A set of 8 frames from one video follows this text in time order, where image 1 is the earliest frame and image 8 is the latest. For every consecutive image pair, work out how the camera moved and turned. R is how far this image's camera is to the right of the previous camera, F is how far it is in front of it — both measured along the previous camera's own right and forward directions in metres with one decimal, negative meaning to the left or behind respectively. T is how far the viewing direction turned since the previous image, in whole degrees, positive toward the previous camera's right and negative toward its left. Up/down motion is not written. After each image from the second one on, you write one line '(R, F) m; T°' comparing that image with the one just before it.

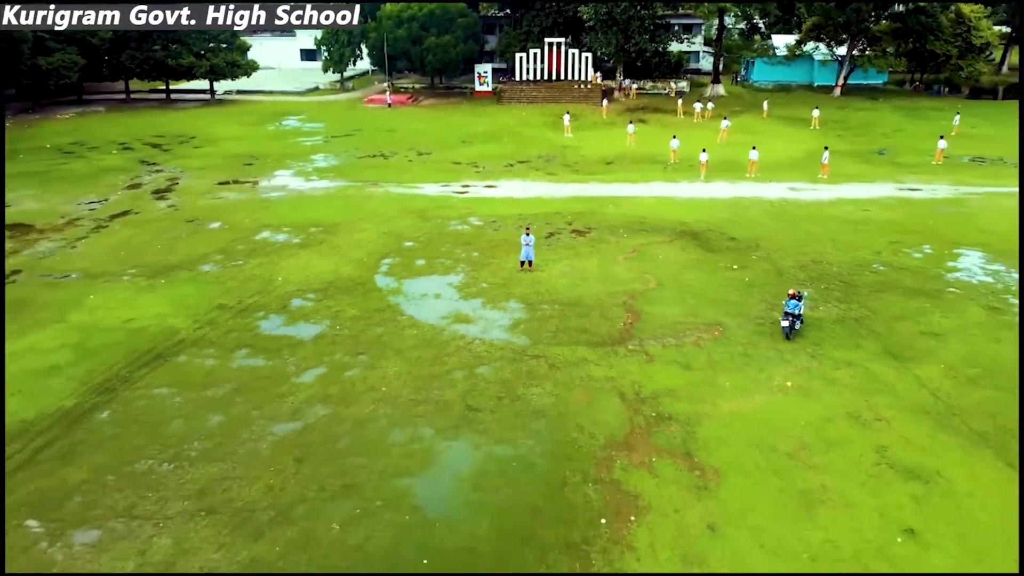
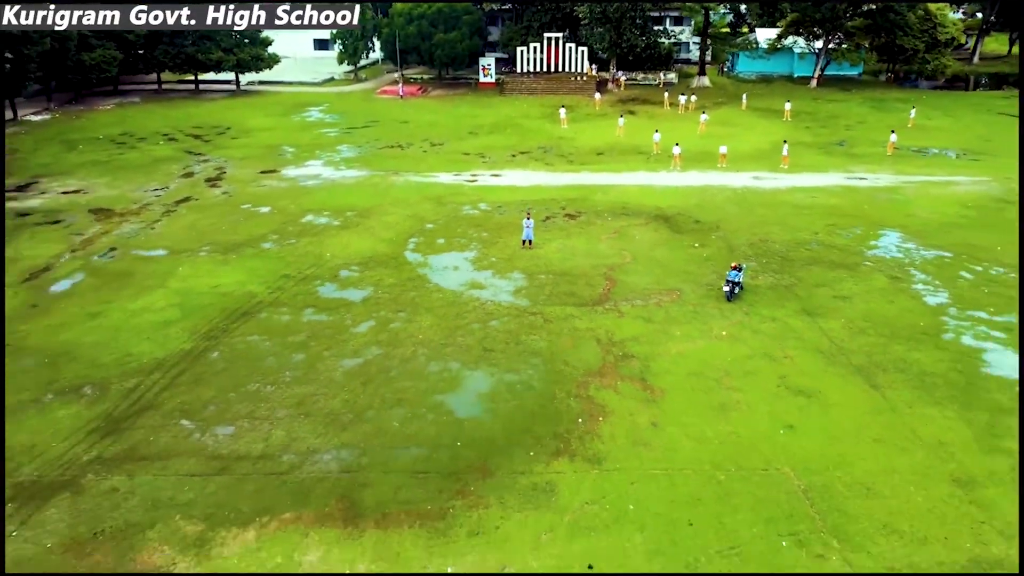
(-0.1, -2.7) m; 0°
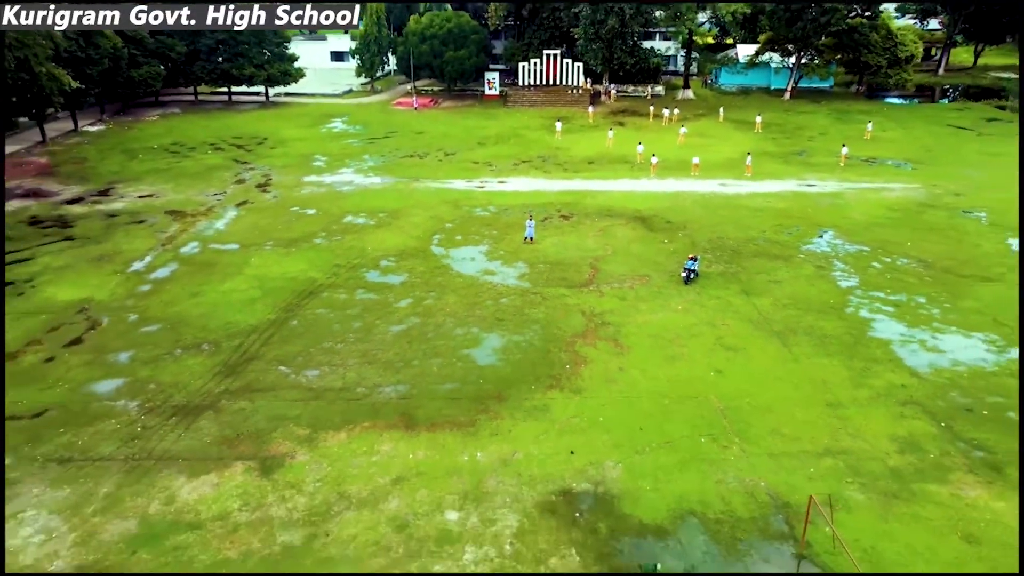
(-0.1, -3.4) m; 0°
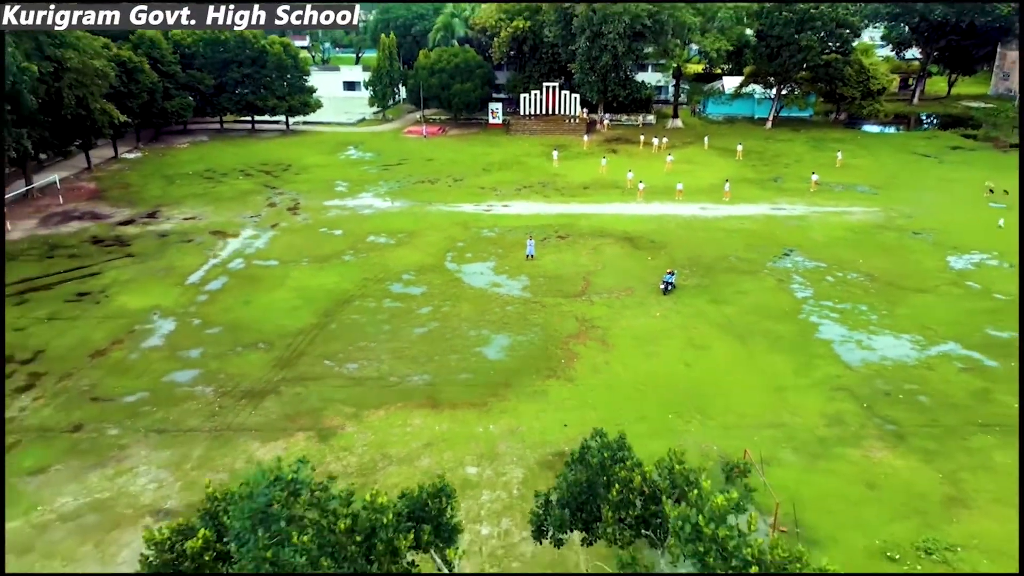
(-0.1, -2.6) m; 0°
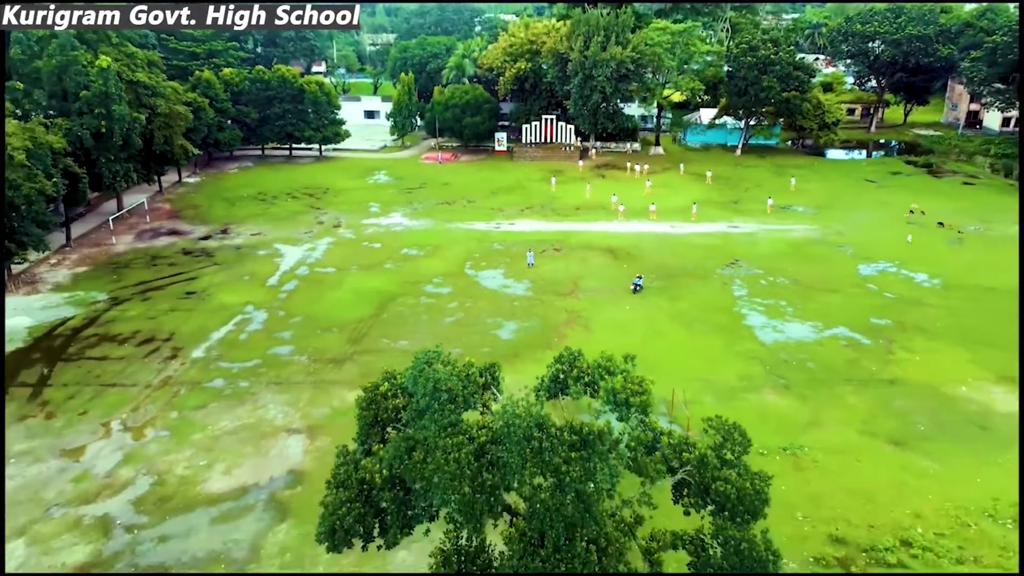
(-0.2, -5.7) m; 0°
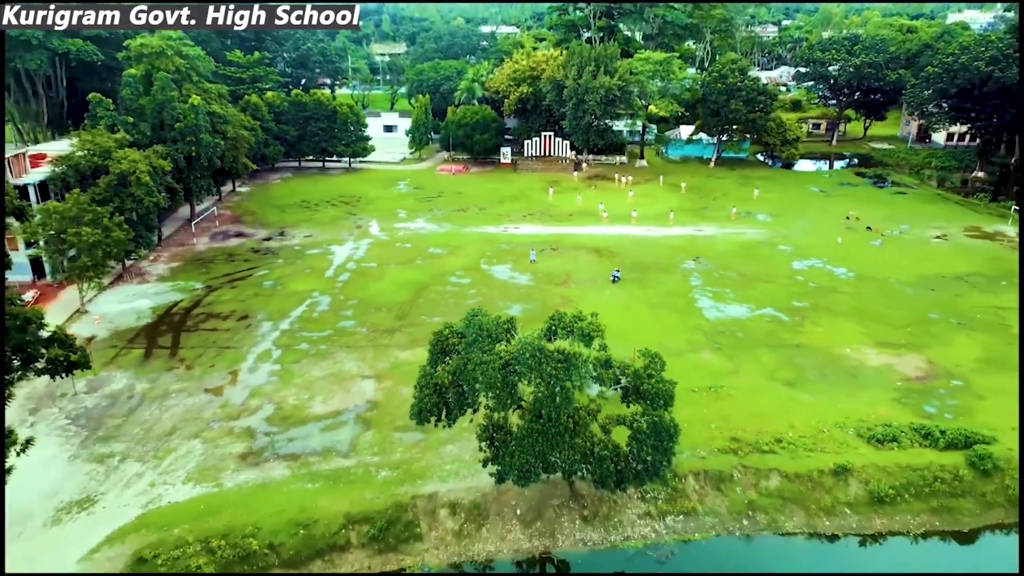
(-0.3, -6.7) m; 0°
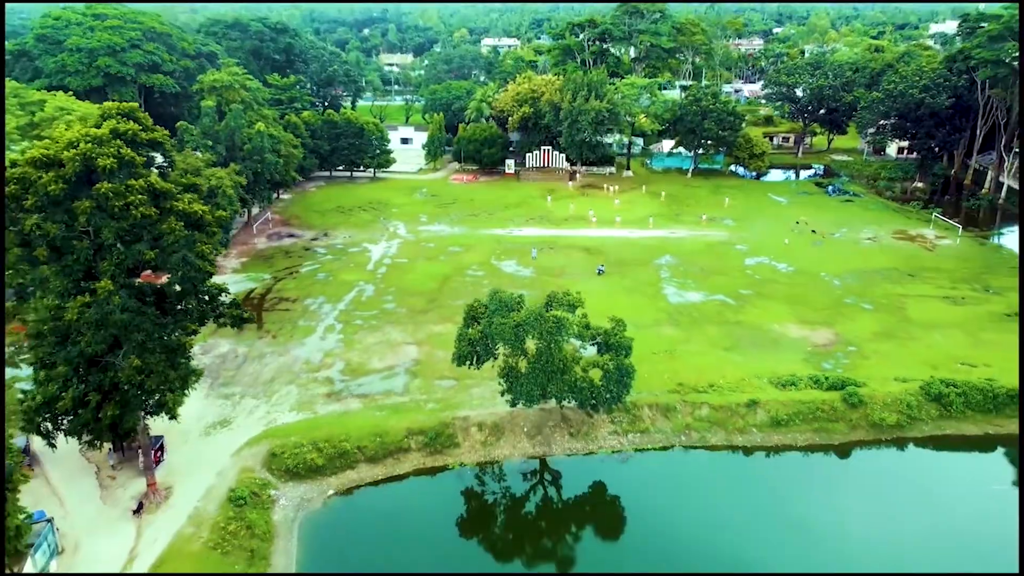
(-0.3, -7.6) m; 0°
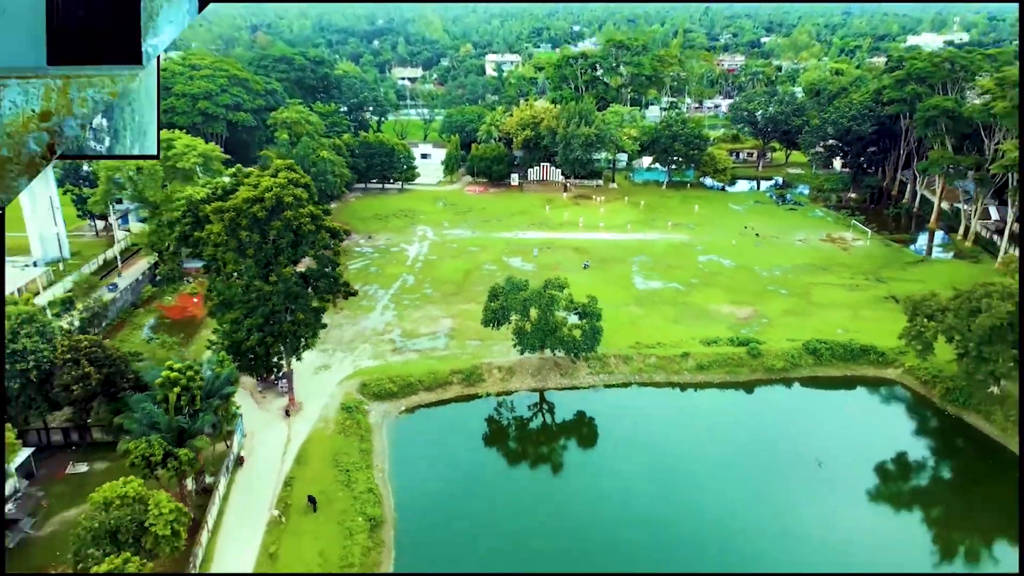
(-0.4, -11.8) m; 0°
